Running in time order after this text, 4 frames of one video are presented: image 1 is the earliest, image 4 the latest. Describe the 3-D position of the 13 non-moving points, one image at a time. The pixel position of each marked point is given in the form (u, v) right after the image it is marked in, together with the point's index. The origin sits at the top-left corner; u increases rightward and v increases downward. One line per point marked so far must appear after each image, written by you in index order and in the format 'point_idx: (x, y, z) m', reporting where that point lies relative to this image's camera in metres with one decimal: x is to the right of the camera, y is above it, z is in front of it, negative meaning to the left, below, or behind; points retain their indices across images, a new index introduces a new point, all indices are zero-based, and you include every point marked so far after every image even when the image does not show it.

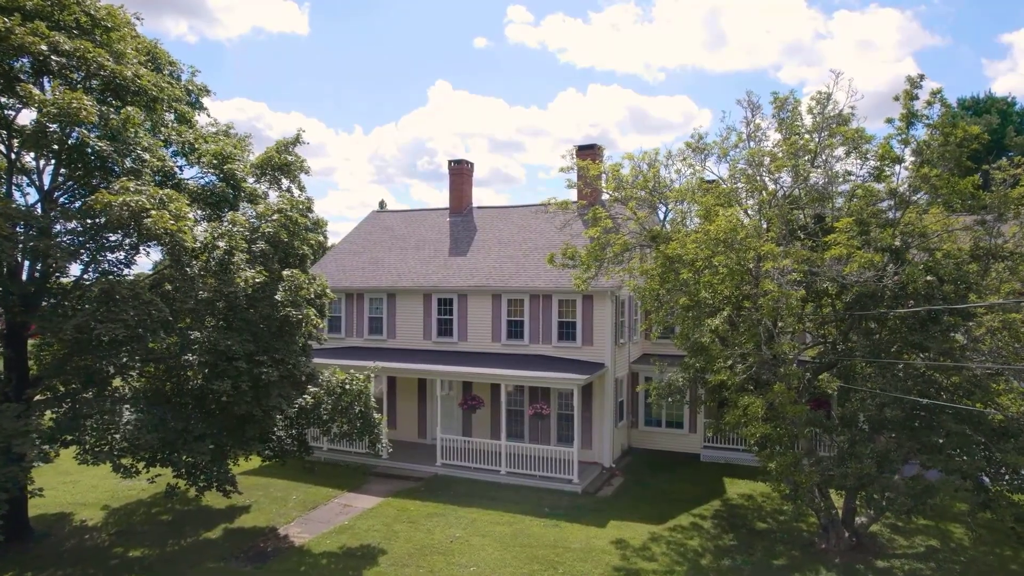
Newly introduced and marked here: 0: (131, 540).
0: (-4.4, -2.9, +13.0) m
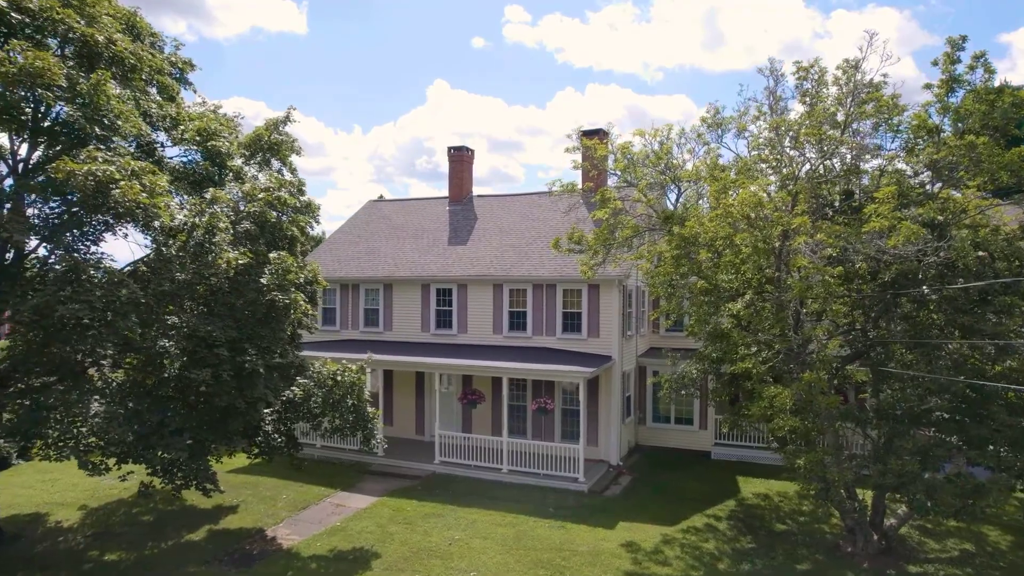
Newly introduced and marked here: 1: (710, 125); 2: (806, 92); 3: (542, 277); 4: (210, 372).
0: (-4.4, -2.8, +12.1) m
1: (+2.2, +1.8, +12.4) m
2: (+2.9, +1.9, +11.1) m
3: (+0.5, +0.2, +16.7) m
4: (-2.6, -0.7, +9.7) m
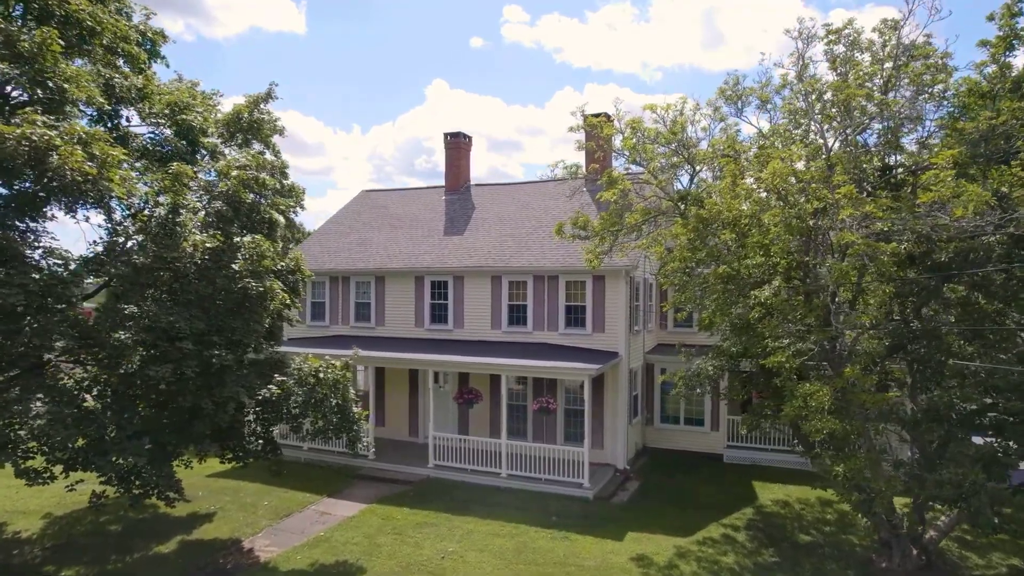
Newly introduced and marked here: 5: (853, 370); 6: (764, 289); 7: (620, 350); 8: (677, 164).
0: (-4.4, -2.6, +11.1) m
1: (+2.2, +1.9, +11.3) m
2: (+2.9, +2.0, +10.0) m
3: (+0.4, +0.3, +15.7) m
4: (-2.6, -0.6, +8.6) m
5: (+2.3, -0.6, +7.7) m
6: (+2.0, 0.0, +8.9) m
7: (+1.5, -0.8, +15.2) m
8: (+1.8, +1.4, +12.3) m
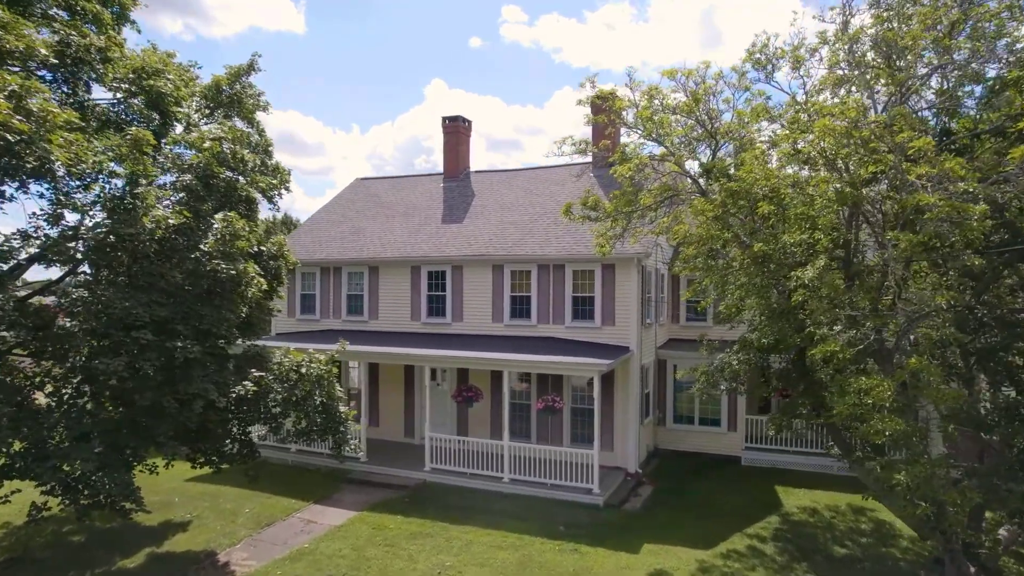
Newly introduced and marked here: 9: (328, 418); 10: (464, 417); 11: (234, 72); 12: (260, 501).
0: (-4.3, -2.5, +9.9) m
1: (+2.2, +2.0, +10.2) m
2: (+2.9, +2.2, +8.9) m
3: (+0.5, +0.4, +14.6) m
4: (-2.6, -0.5, +7.5) m
5: (+2.4, -0.4, +6.6) m
6: (+2.0, +0.1, +7.7) m
7: (+1.5, -0.7, +14.1) m
8: (+1.8, +1.5, +11.2) m
9: (-1.7, -1.2, +10.3) m
10: (-0.7, -1.8, +15.8) m
11: (-3.1, +2.4, +12.6) m
12: (-2.9, -2.4, +12.8) m
